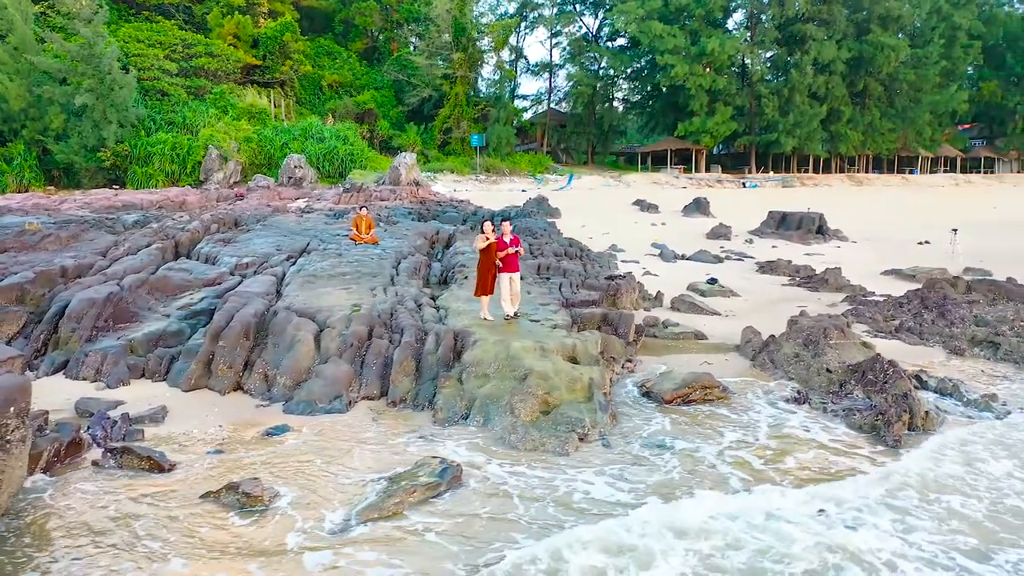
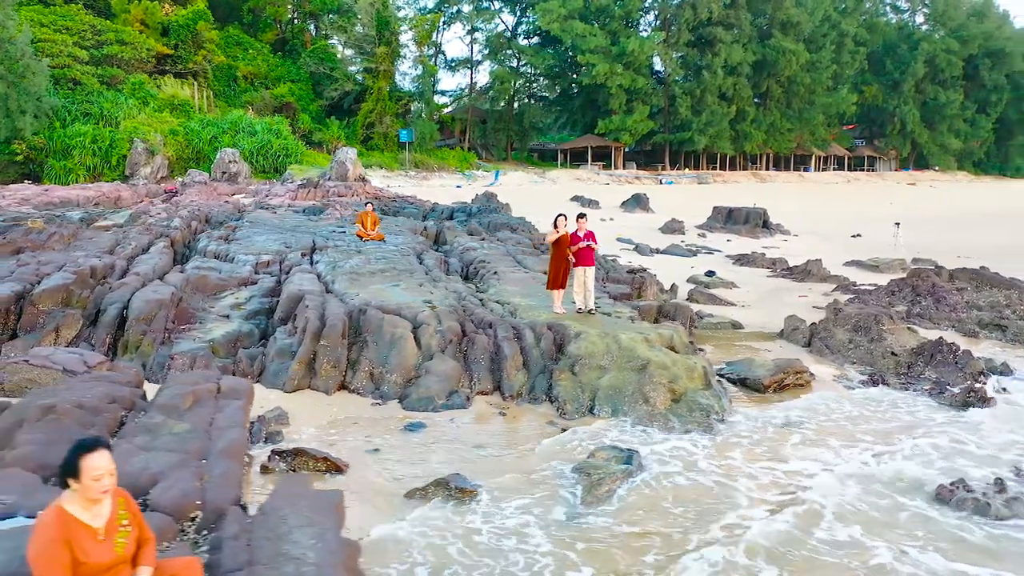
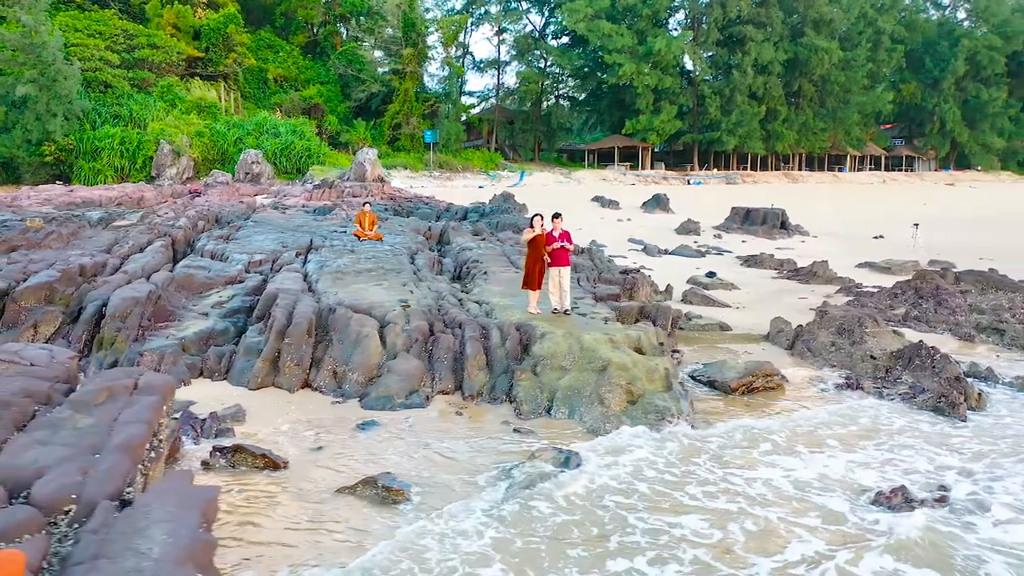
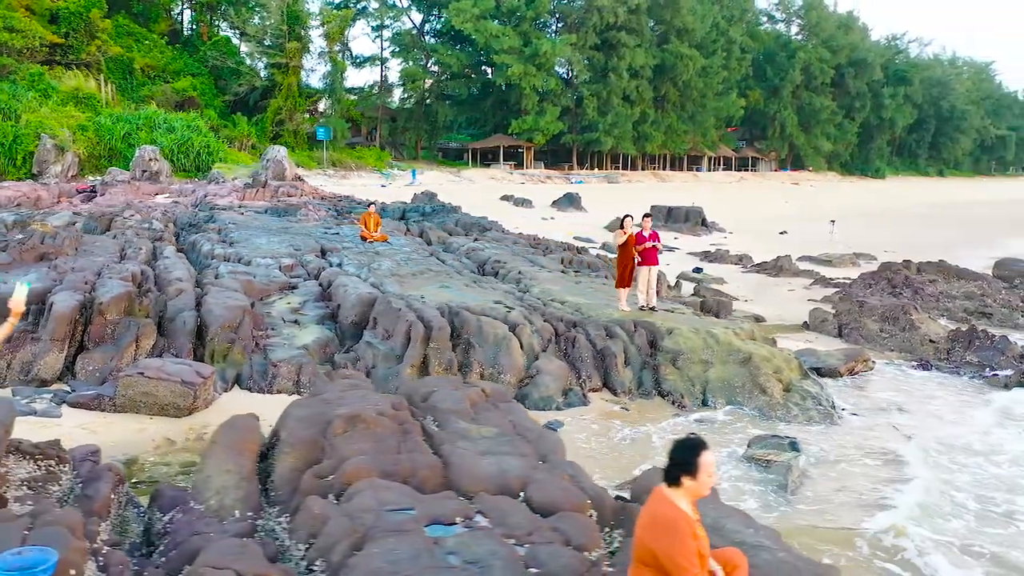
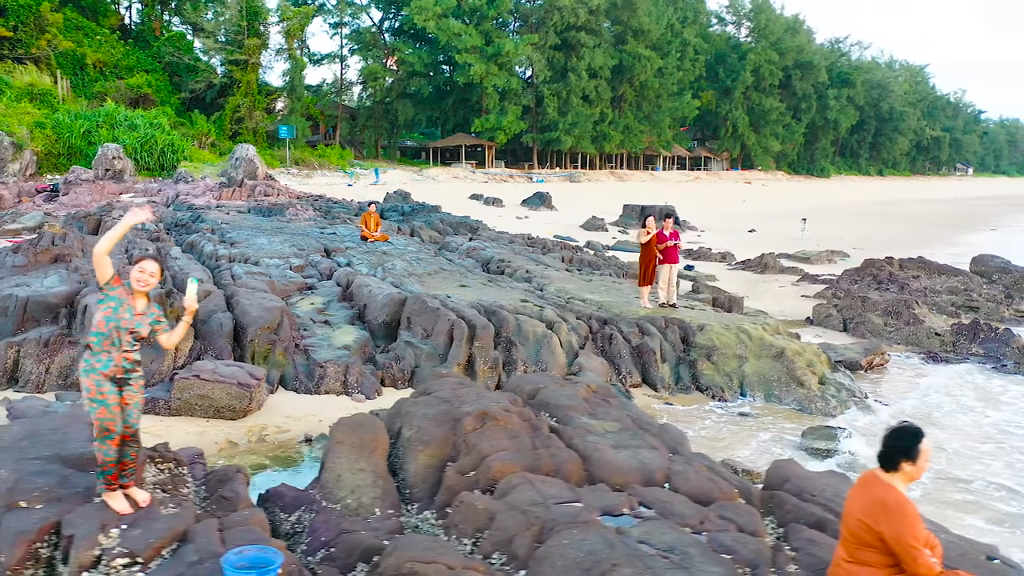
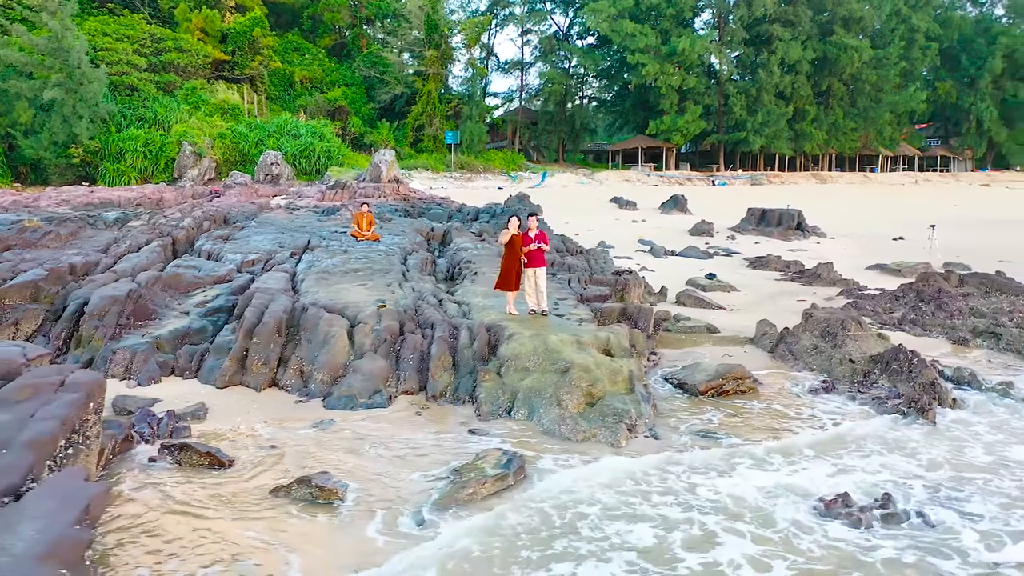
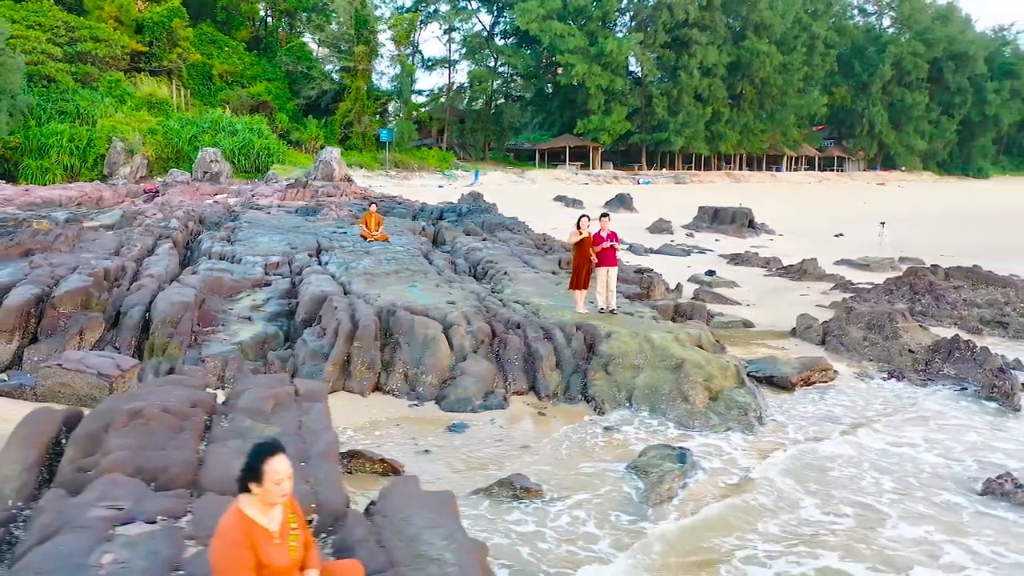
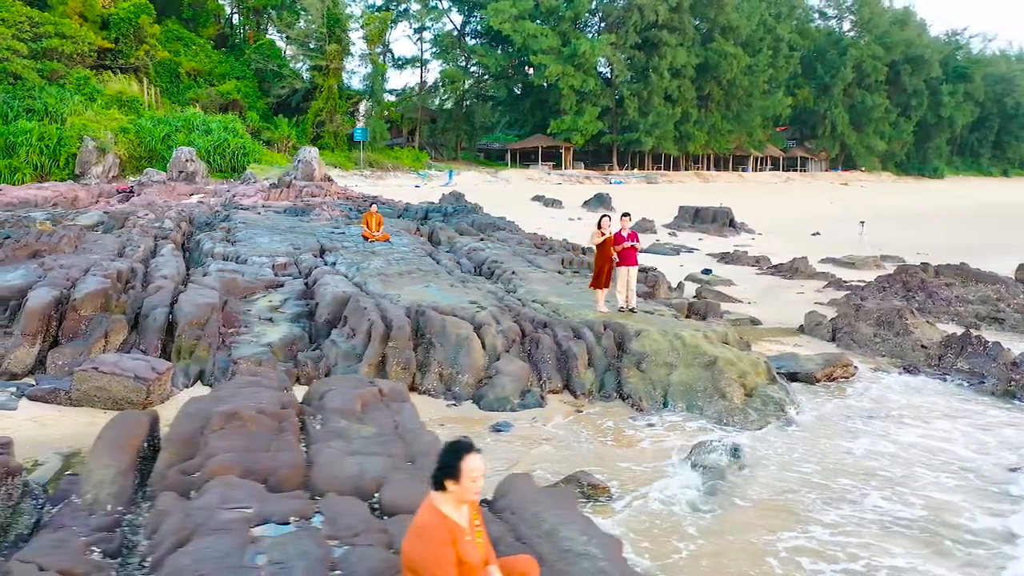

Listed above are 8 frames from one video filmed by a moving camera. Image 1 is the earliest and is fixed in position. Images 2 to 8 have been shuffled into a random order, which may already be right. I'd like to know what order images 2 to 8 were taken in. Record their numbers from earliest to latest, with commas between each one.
6, 3, 2, 7, 8, 4, 5
